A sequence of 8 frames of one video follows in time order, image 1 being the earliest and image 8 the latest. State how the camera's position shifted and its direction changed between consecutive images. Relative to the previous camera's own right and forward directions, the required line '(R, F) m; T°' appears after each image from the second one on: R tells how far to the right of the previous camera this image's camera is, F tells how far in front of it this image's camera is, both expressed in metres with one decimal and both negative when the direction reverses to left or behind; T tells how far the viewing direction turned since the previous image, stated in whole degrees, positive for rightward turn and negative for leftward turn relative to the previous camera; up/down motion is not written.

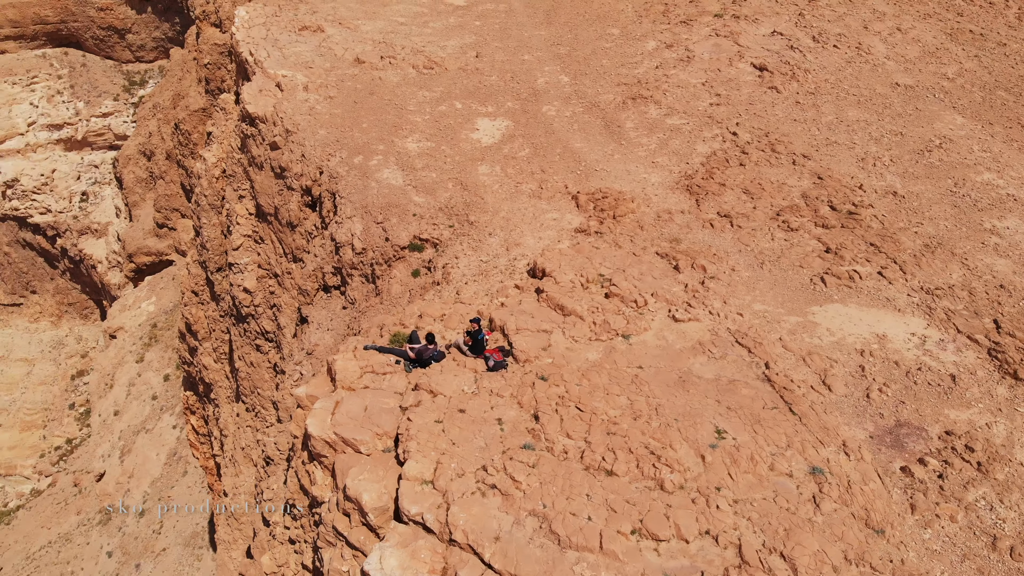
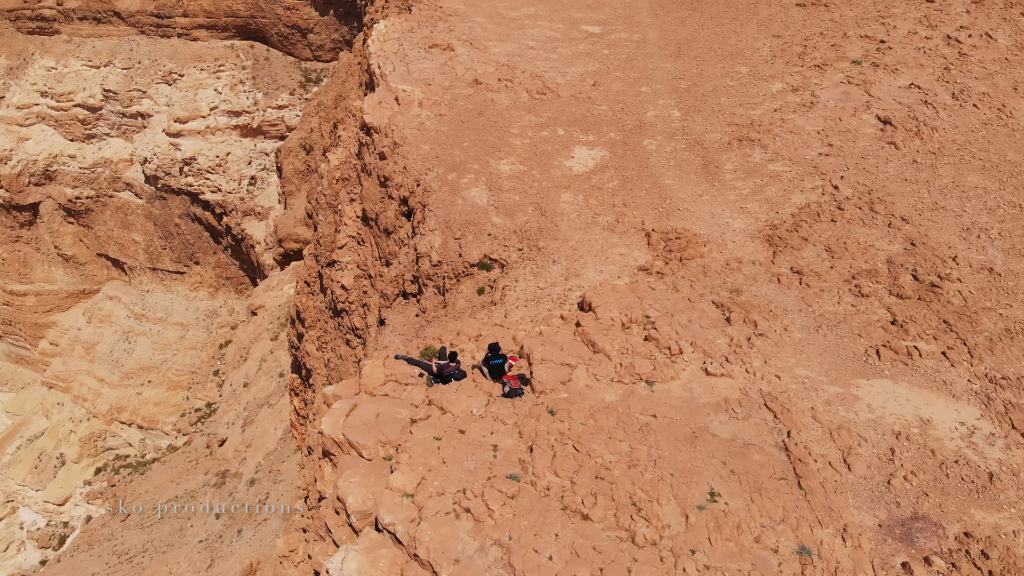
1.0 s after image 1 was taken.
(+1.2, 0.0) m; -10°
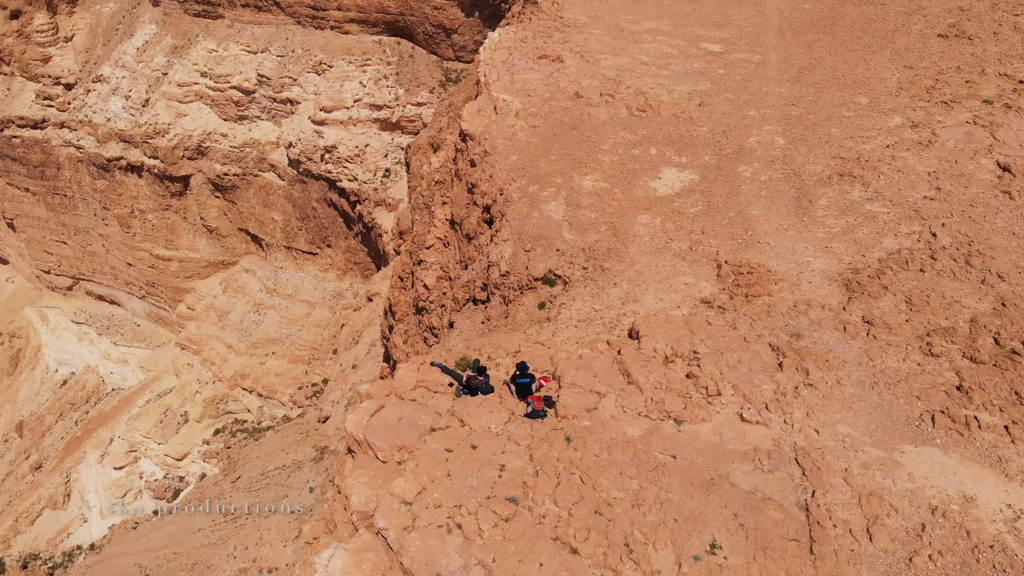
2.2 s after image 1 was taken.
(+0.9, +0.1) m; -9°
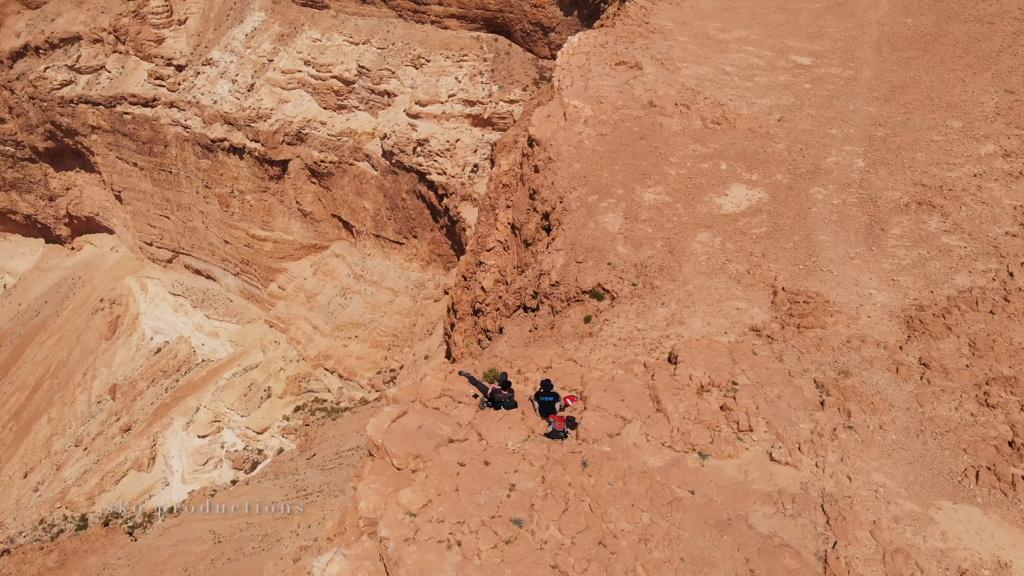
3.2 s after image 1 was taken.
(+0.6, +0.1) m; -6°
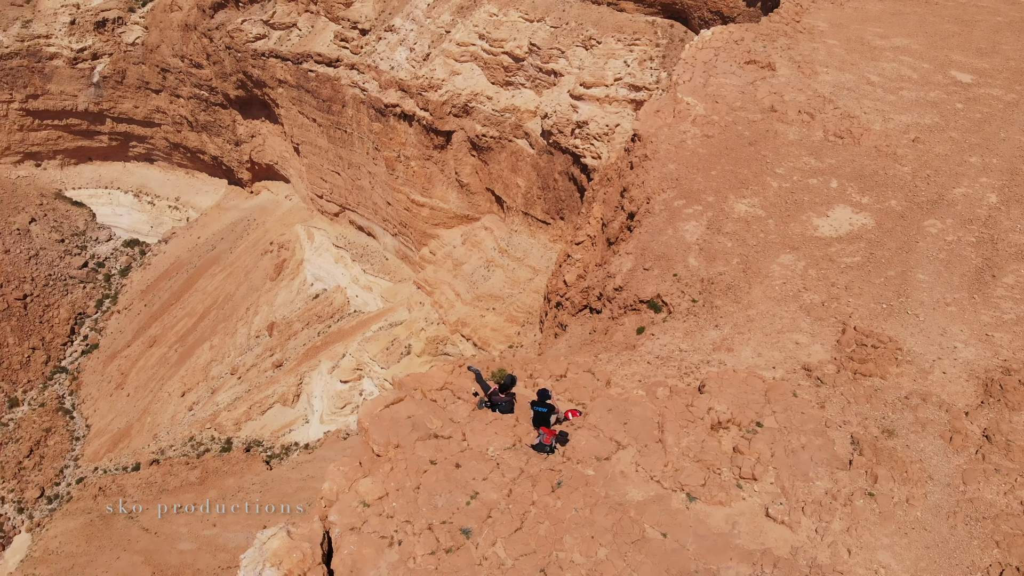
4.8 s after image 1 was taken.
(+1.4, +0.5) m; -11°
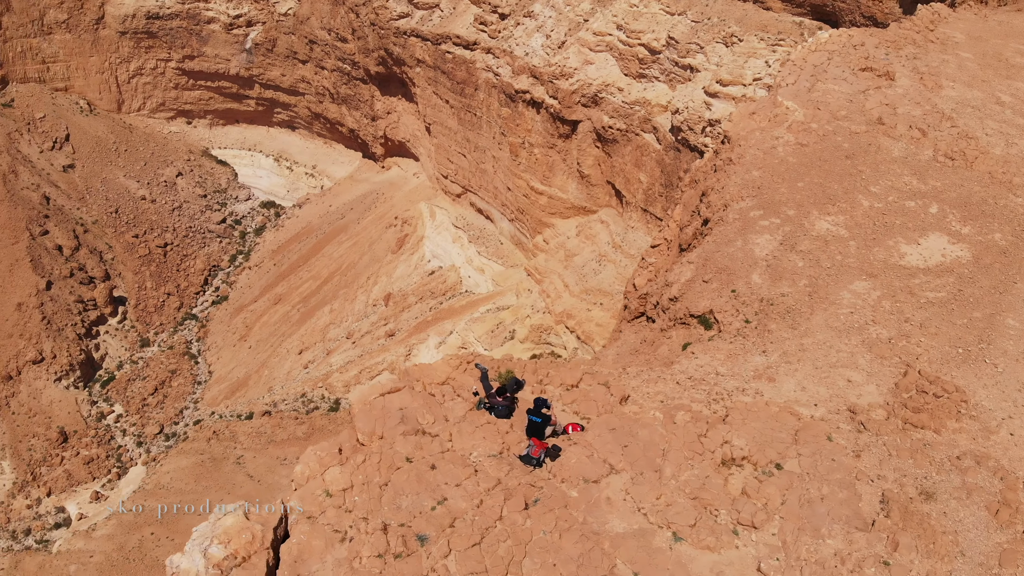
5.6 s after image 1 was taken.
(+1.1, +0.5) m; -8°
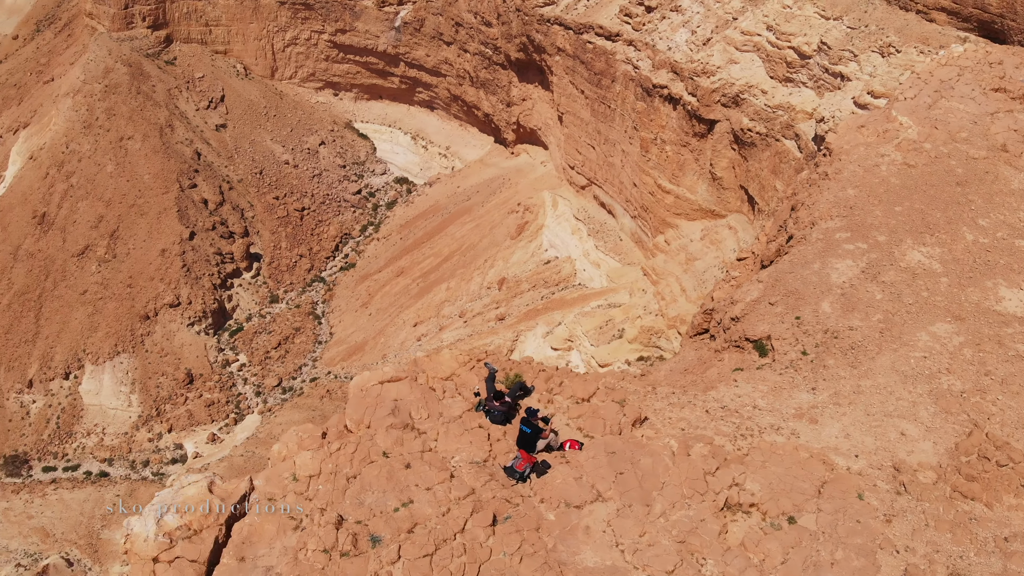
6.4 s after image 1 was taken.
(+1.0, +0.5) m; -9°
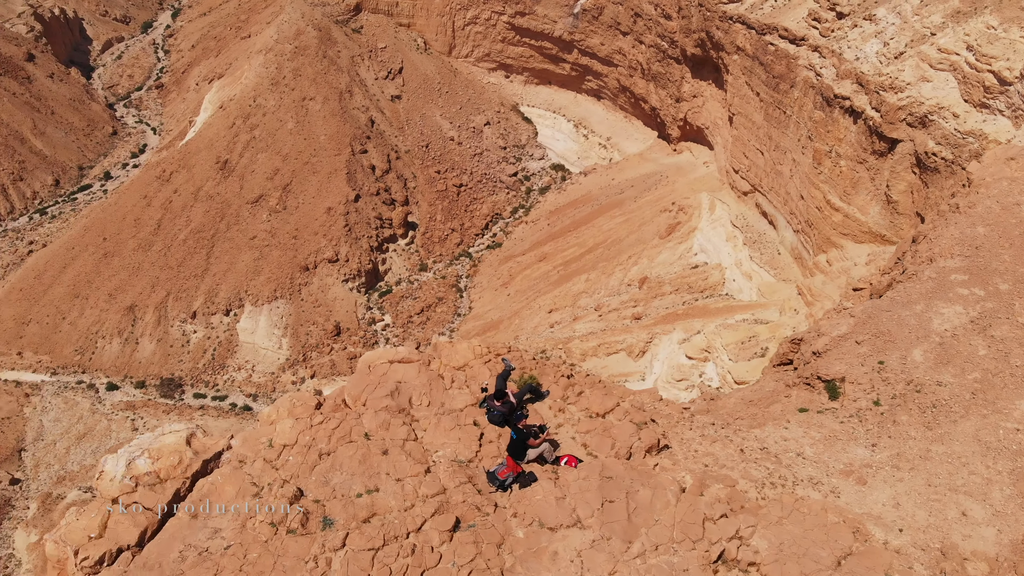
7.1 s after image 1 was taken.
(+1.1, +0.6) m; -11°
